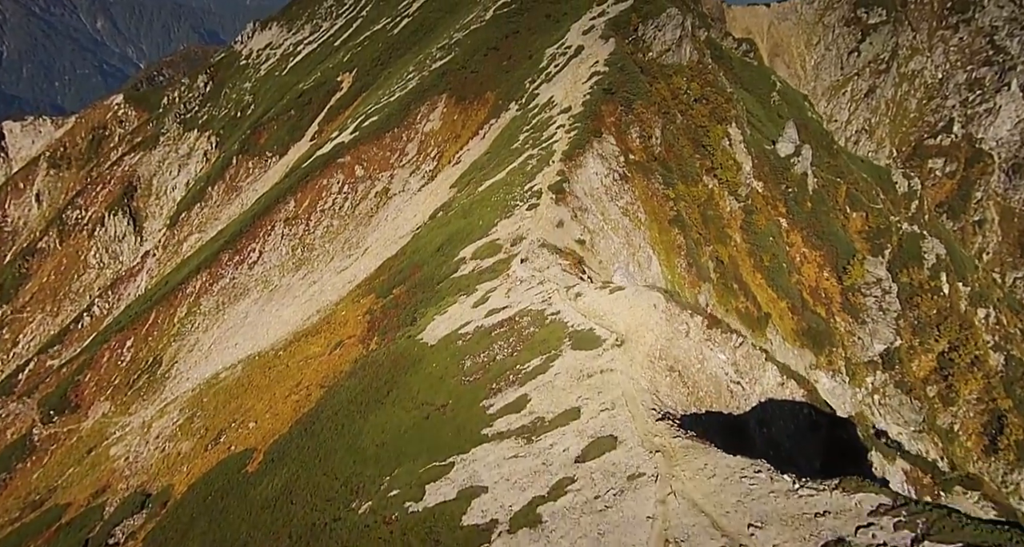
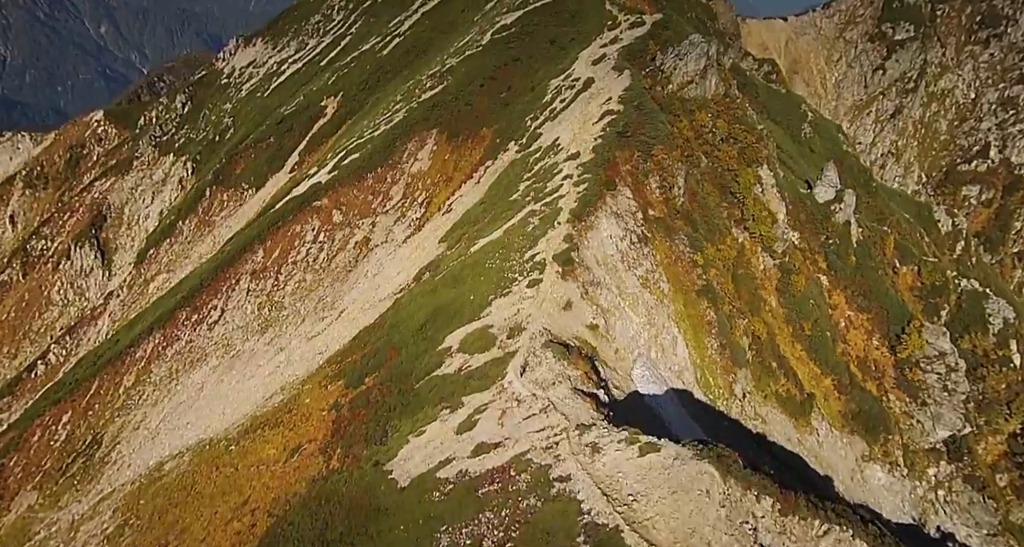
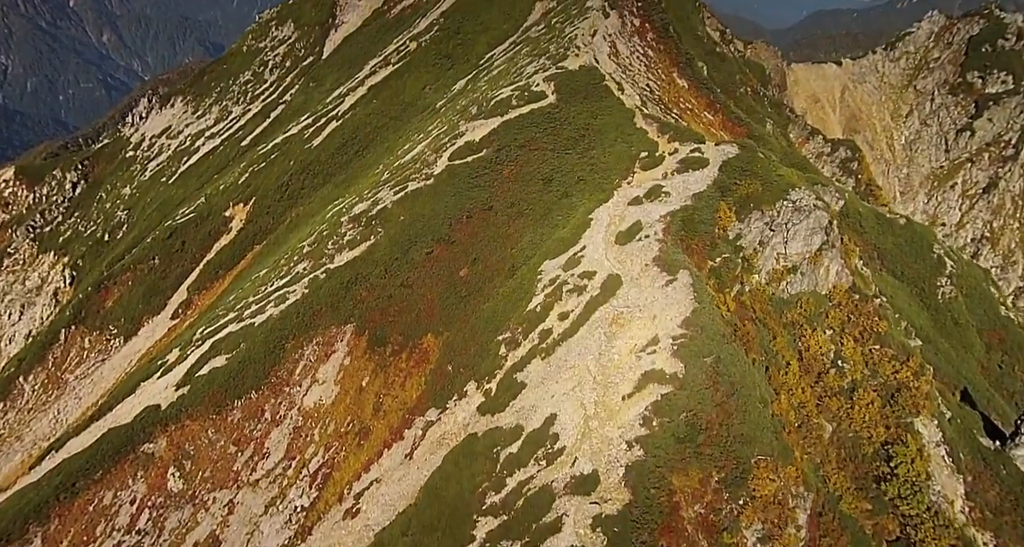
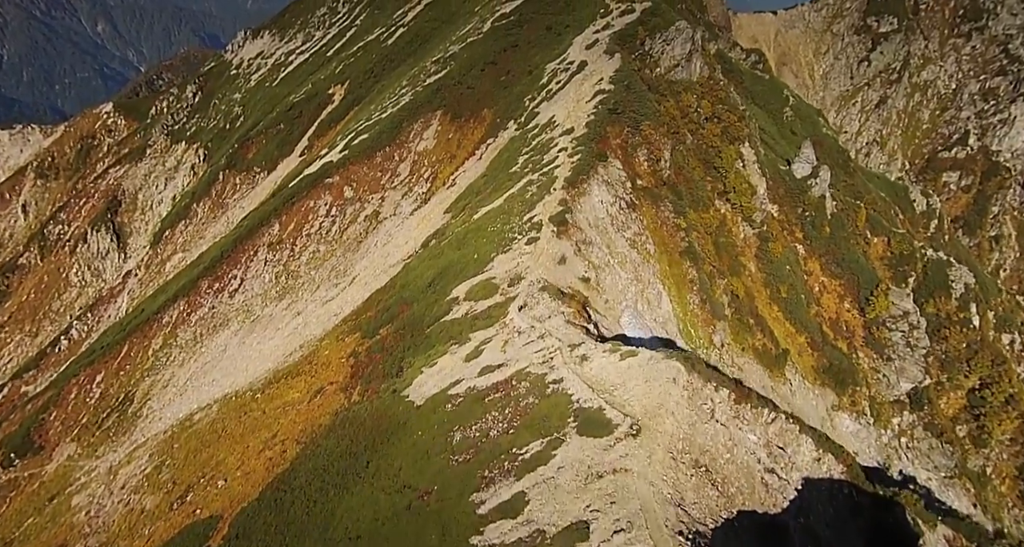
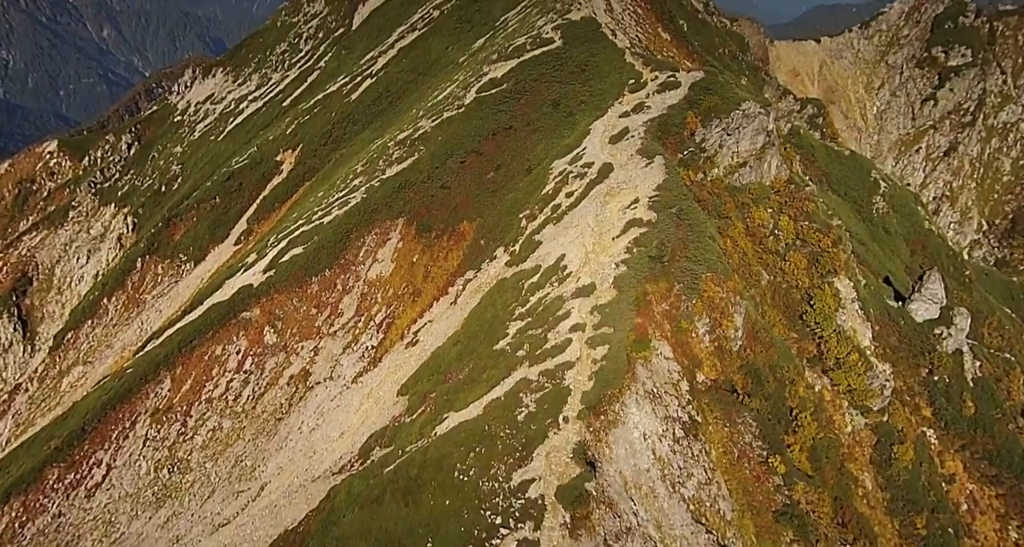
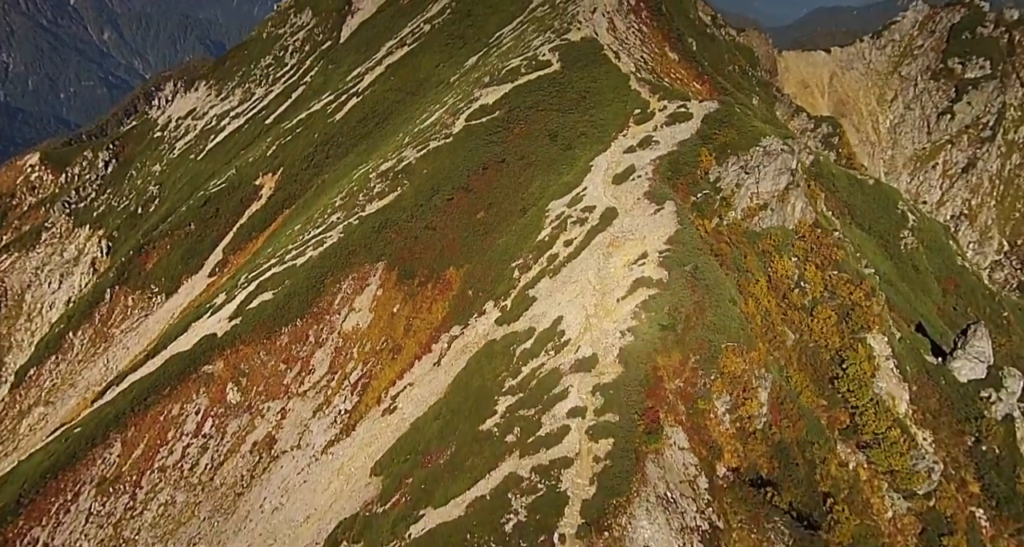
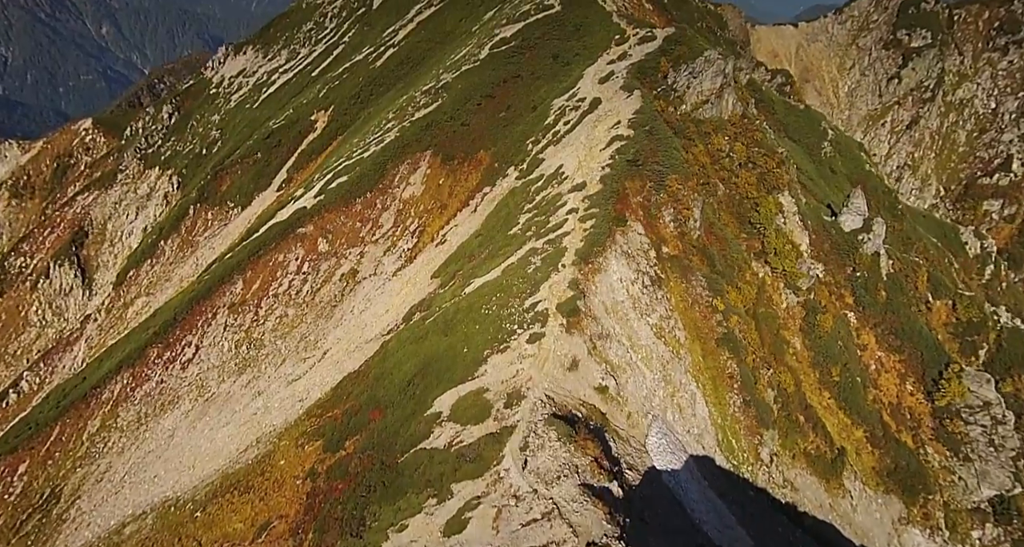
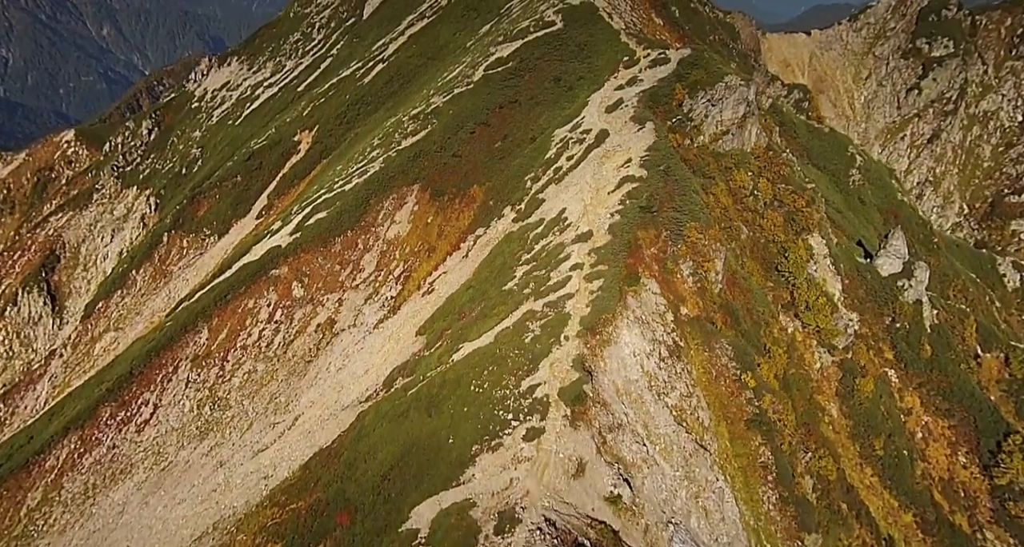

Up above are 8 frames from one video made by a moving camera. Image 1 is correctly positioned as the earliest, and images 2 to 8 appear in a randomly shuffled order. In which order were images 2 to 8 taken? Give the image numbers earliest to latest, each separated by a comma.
4, 2, 7, 8, 5, 6, 3
